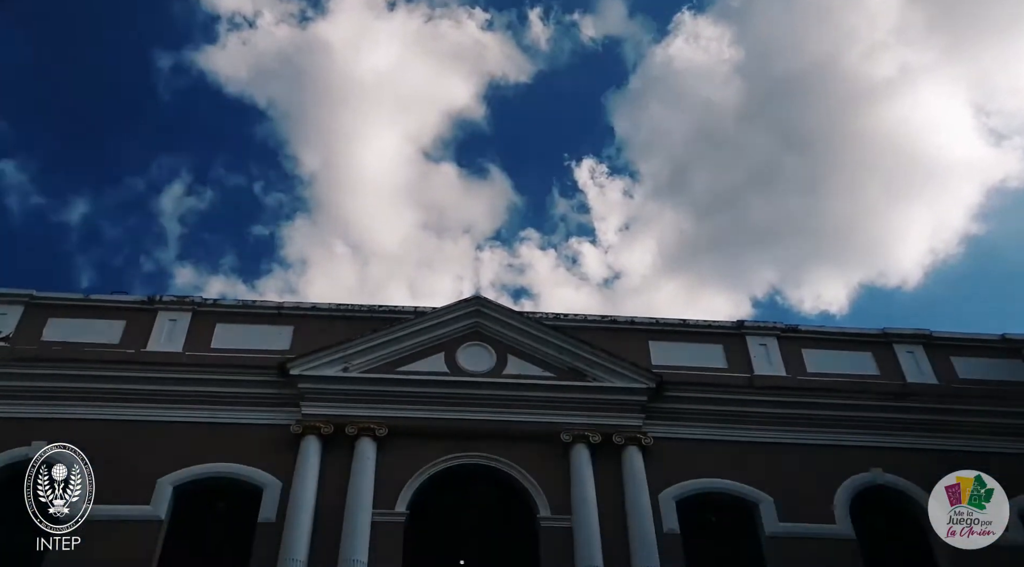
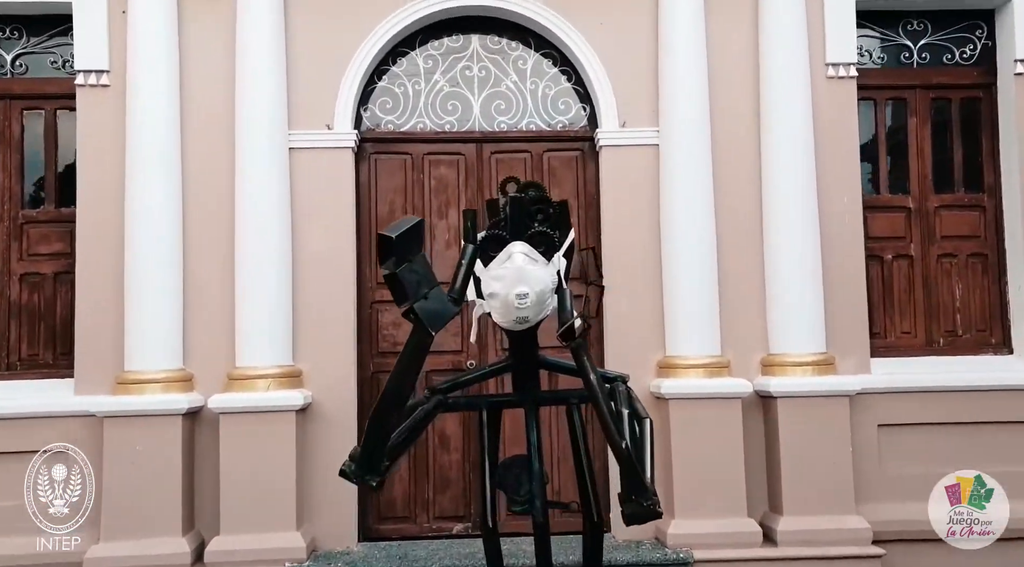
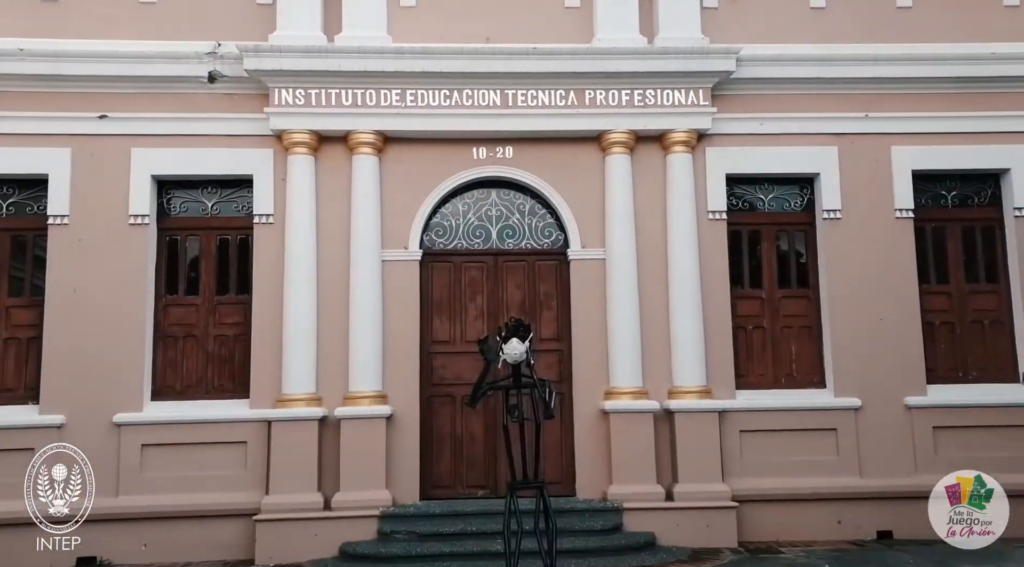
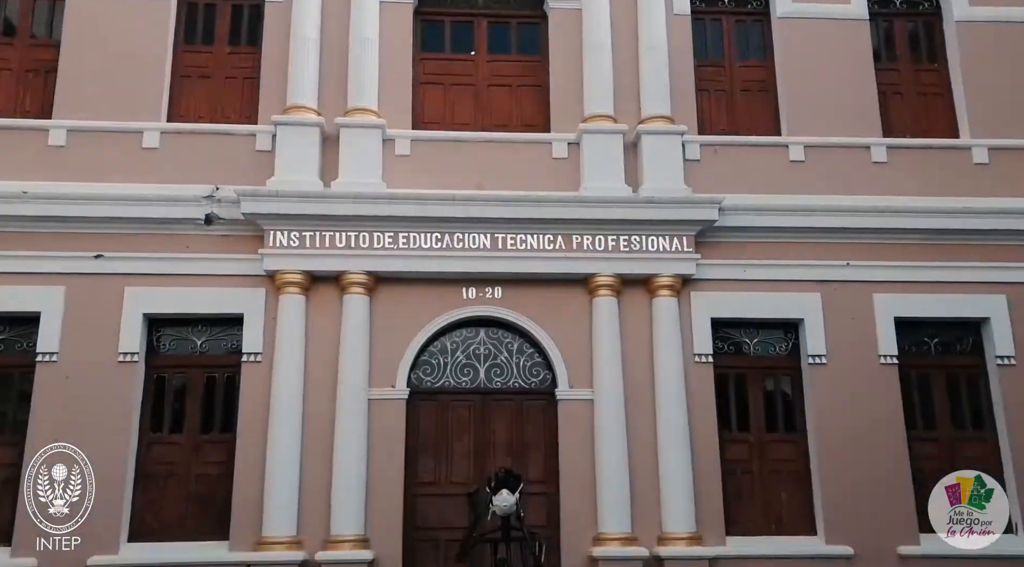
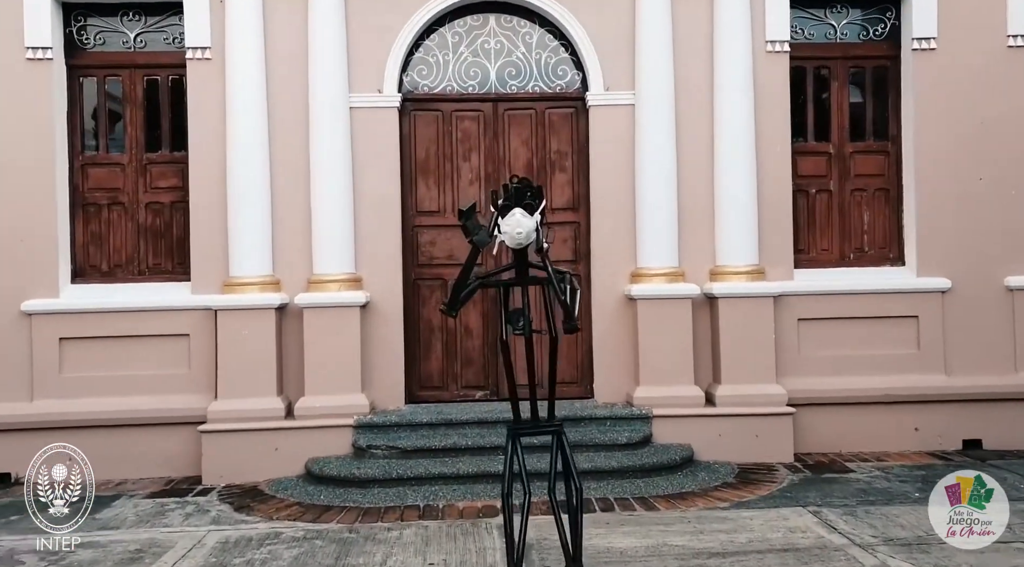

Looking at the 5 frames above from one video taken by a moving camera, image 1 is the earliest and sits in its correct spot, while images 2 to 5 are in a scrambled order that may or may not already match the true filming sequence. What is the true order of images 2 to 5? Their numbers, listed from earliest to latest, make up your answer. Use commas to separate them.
4, 3, 5, 2
